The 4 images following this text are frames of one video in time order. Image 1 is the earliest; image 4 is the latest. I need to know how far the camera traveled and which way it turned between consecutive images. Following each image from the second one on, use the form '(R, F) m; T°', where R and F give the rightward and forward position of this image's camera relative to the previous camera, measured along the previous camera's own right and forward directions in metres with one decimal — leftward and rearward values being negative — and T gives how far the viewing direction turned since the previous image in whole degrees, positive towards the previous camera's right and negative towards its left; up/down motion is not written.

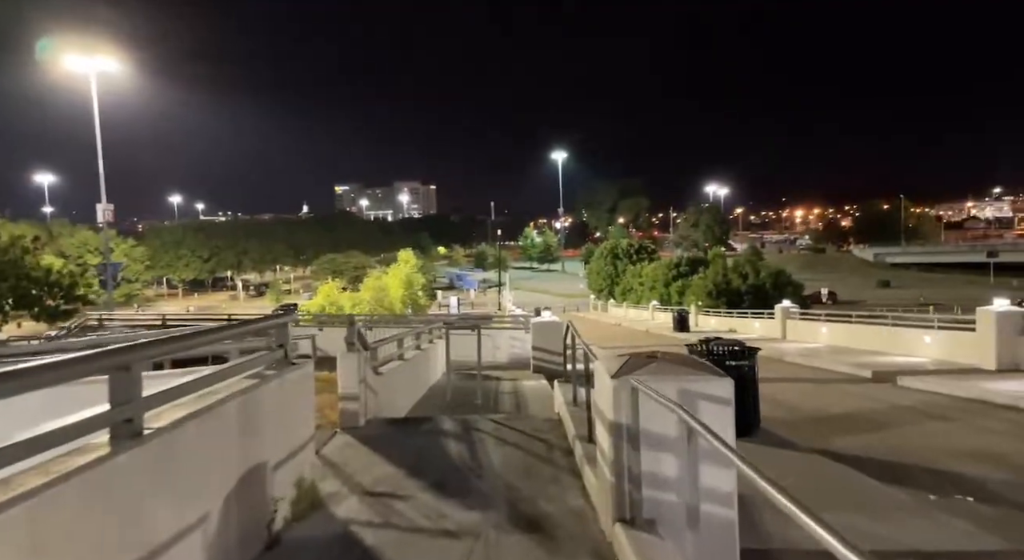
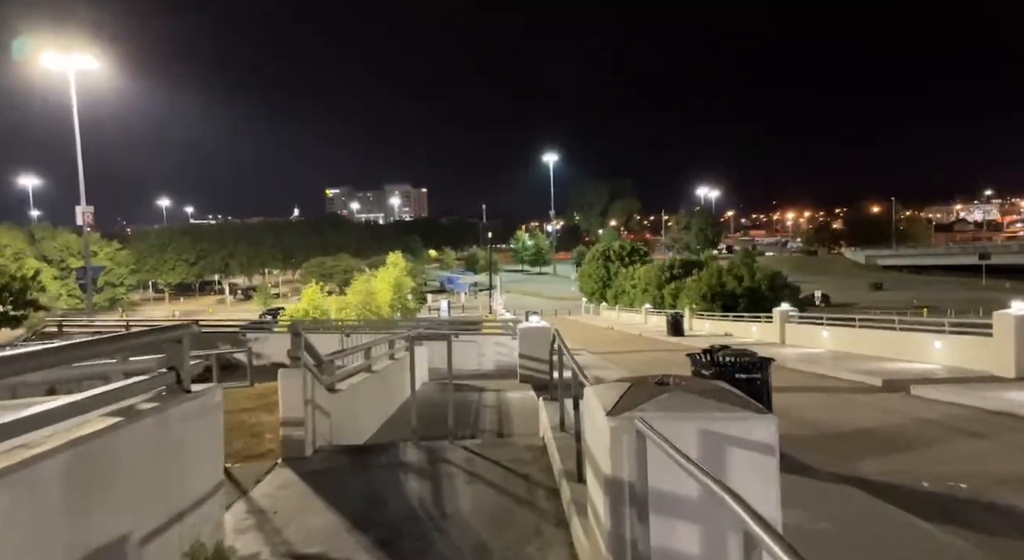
(+0.2, +1.1) m; +1°
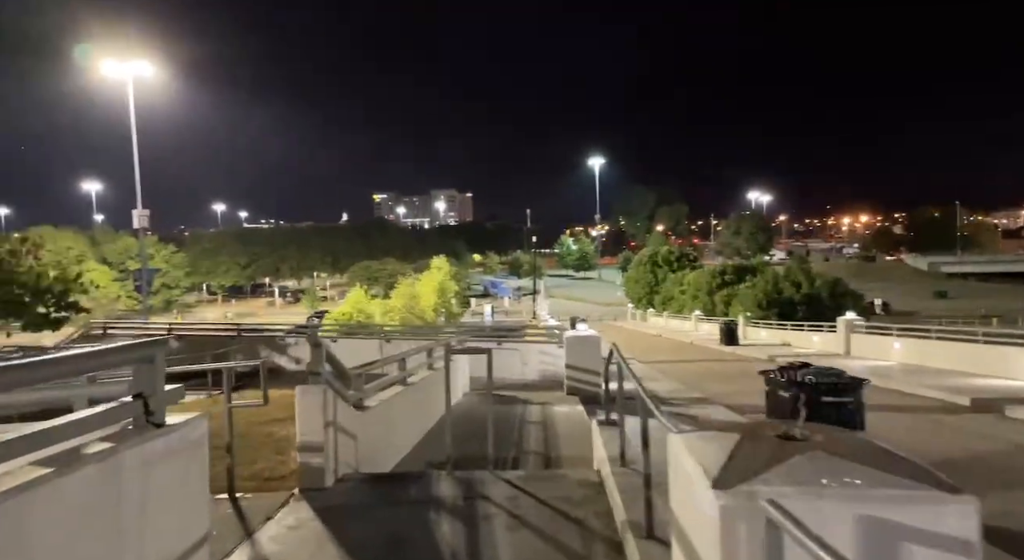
(-0.1, +0.9) m; -4°
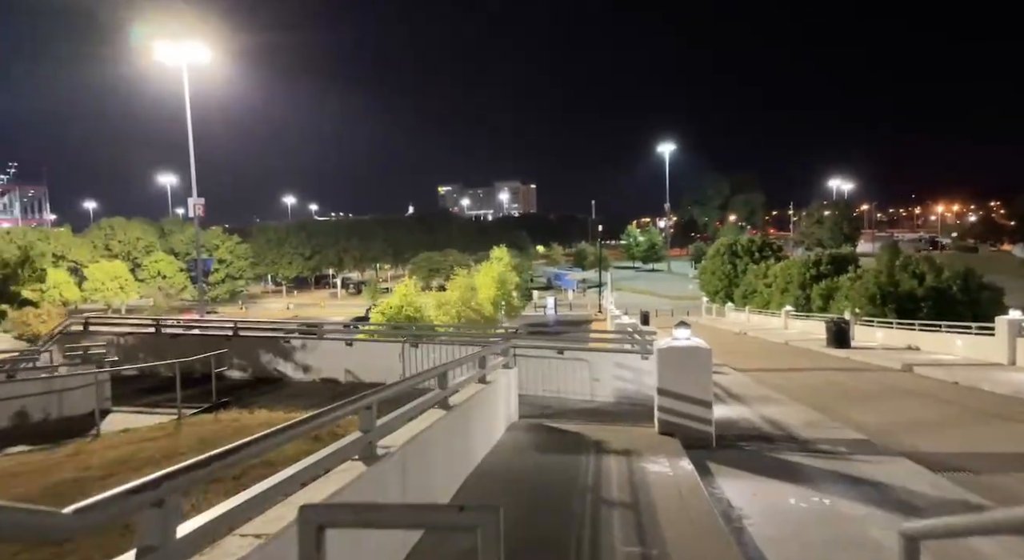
(0.0, +4.3) m; -6°
